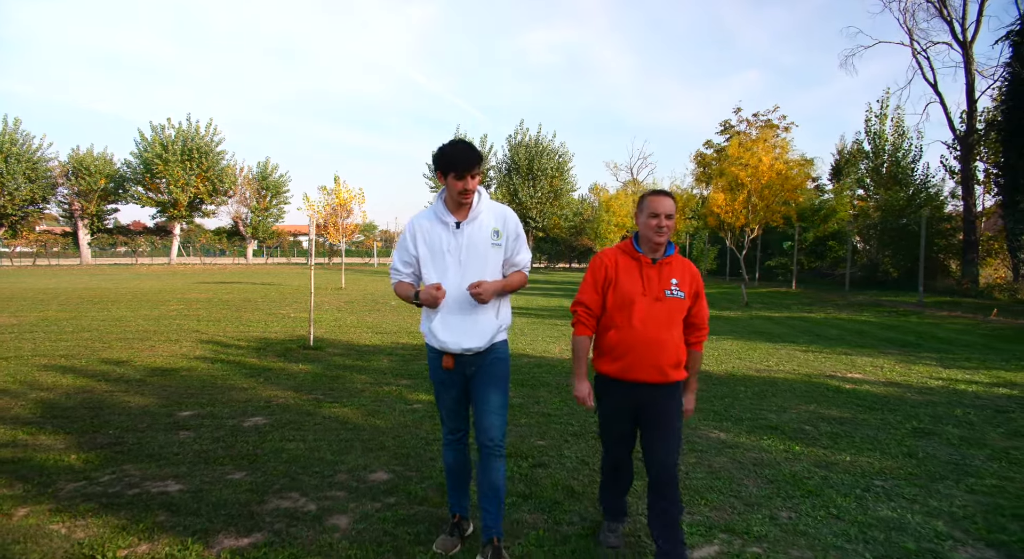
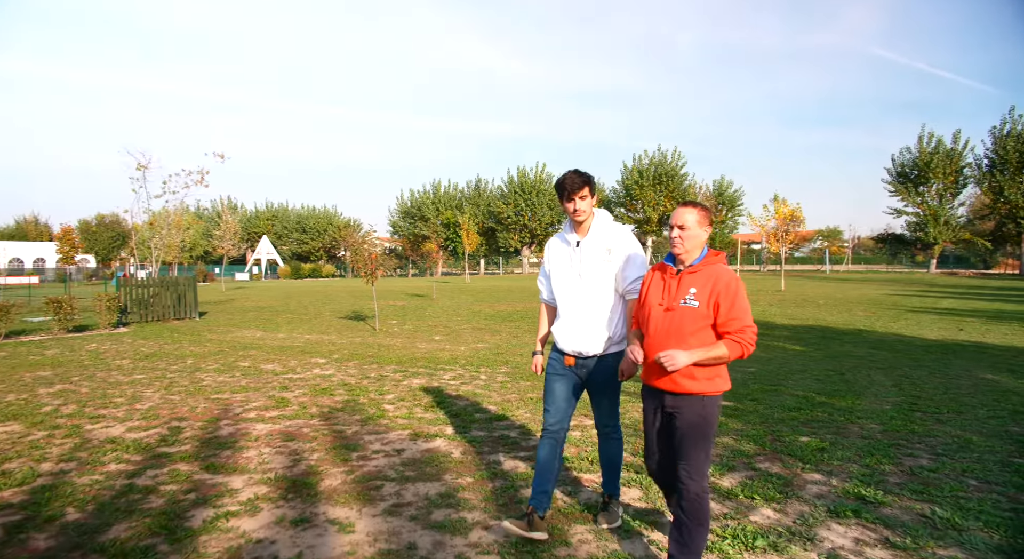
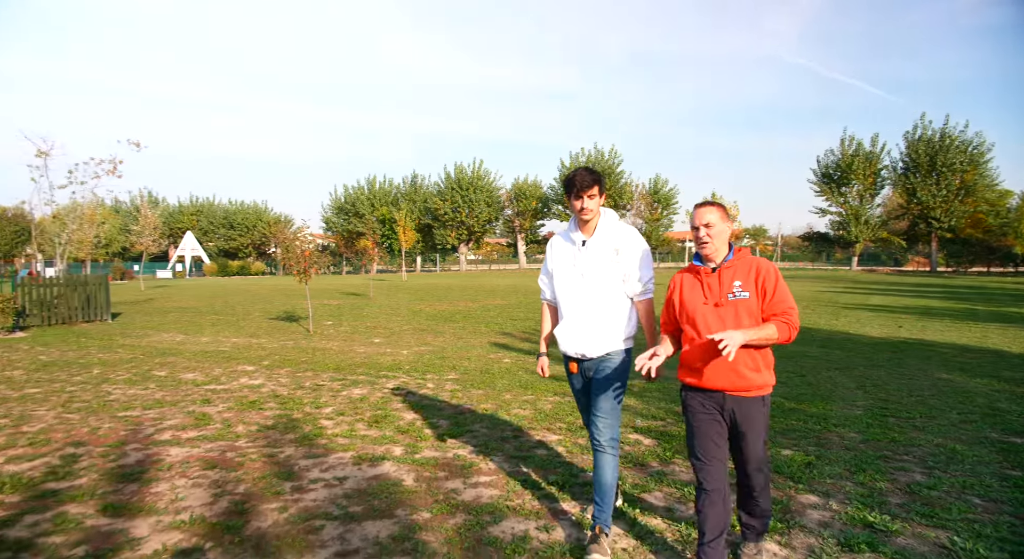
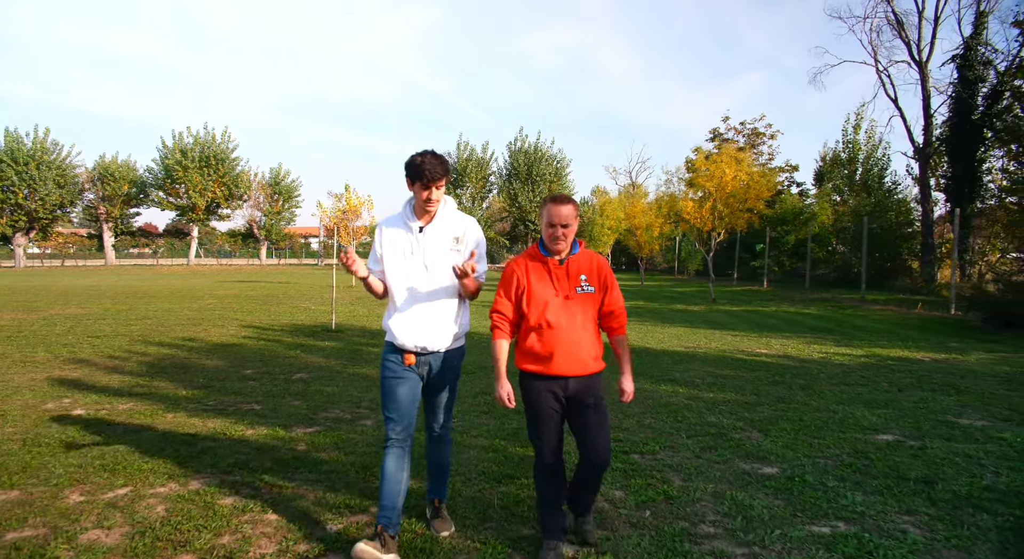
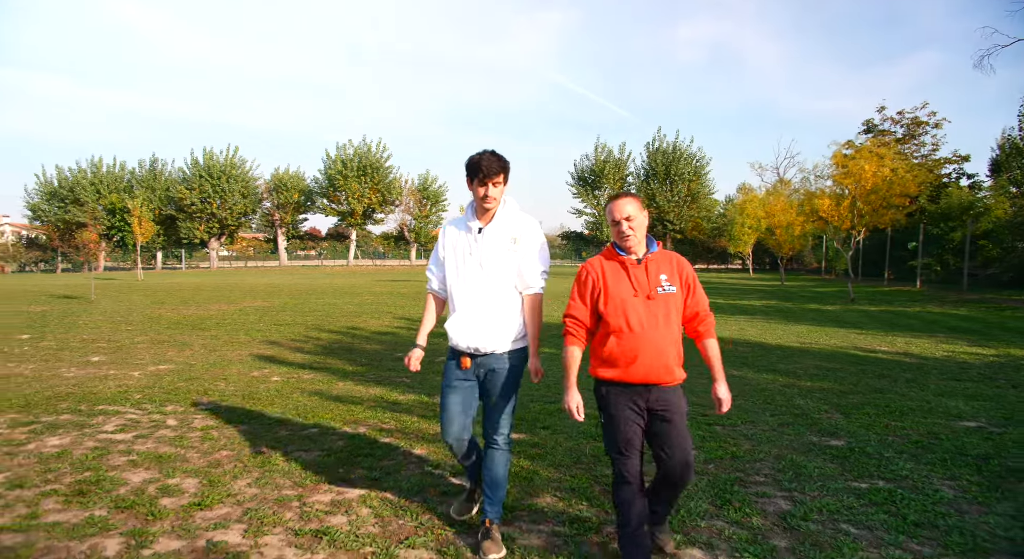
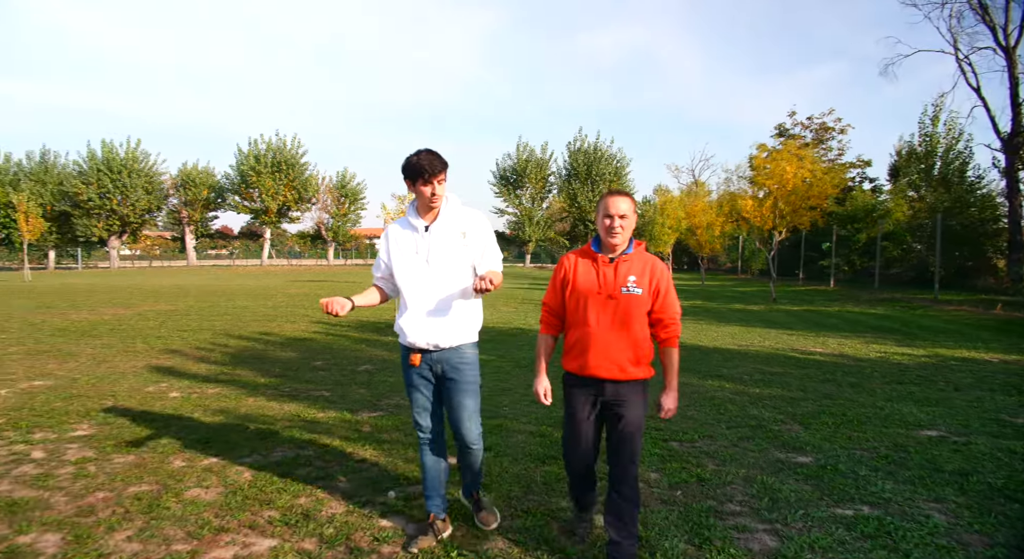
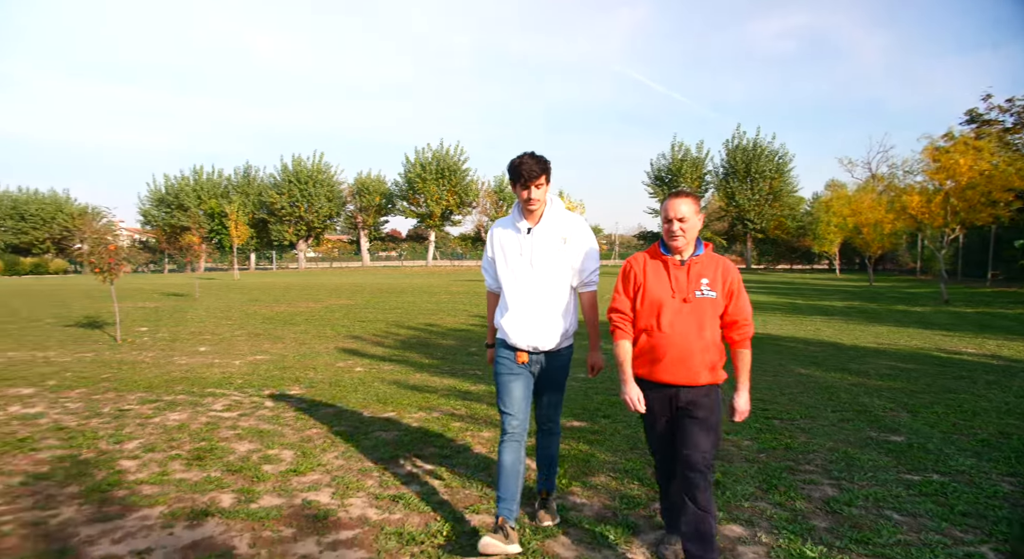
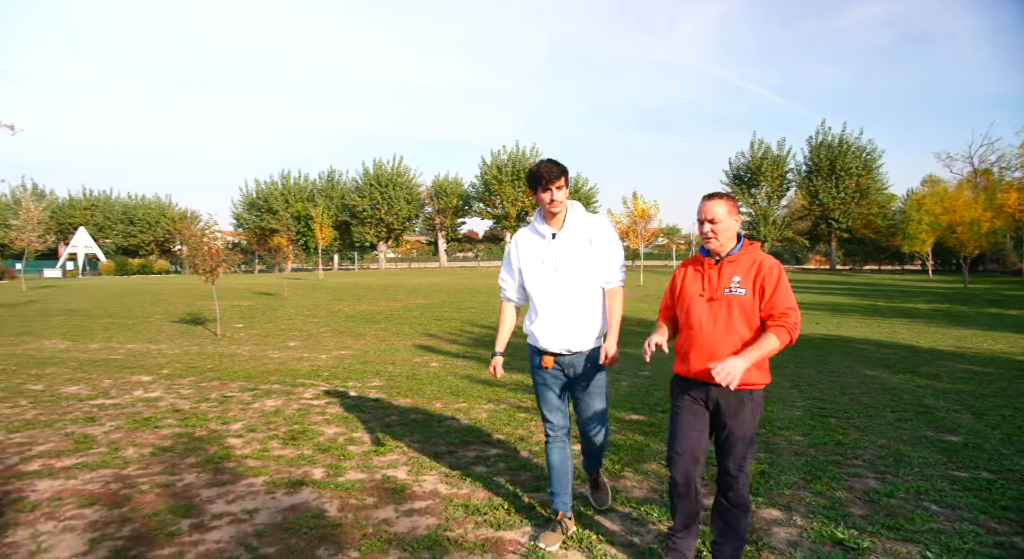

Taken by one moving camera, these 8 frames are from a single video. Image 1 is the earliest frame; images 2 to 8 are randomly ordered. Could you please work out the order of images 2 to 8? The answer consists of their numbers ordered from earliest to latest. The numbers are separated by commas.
4, 6, 5, 7, 8, 3, 2
